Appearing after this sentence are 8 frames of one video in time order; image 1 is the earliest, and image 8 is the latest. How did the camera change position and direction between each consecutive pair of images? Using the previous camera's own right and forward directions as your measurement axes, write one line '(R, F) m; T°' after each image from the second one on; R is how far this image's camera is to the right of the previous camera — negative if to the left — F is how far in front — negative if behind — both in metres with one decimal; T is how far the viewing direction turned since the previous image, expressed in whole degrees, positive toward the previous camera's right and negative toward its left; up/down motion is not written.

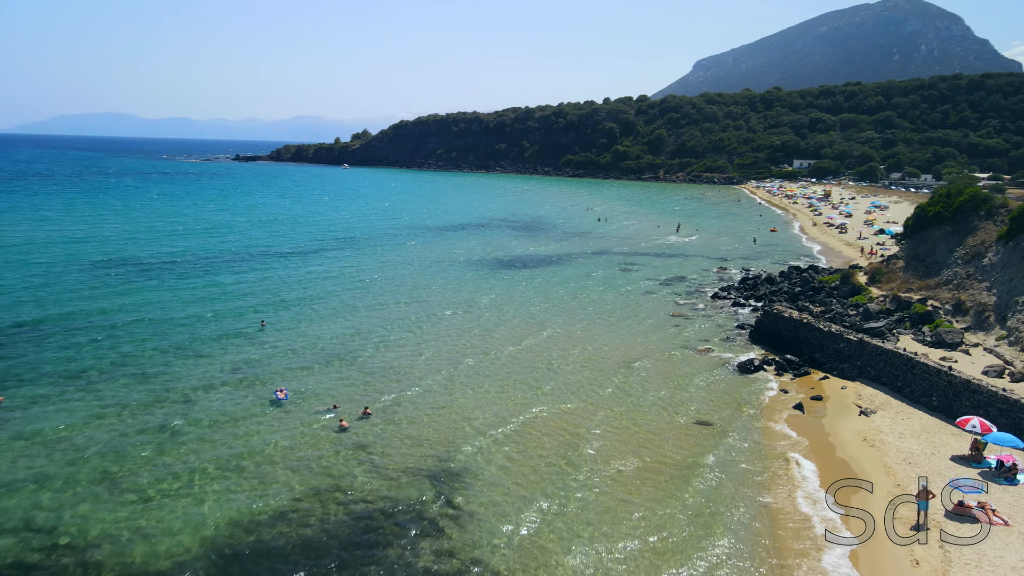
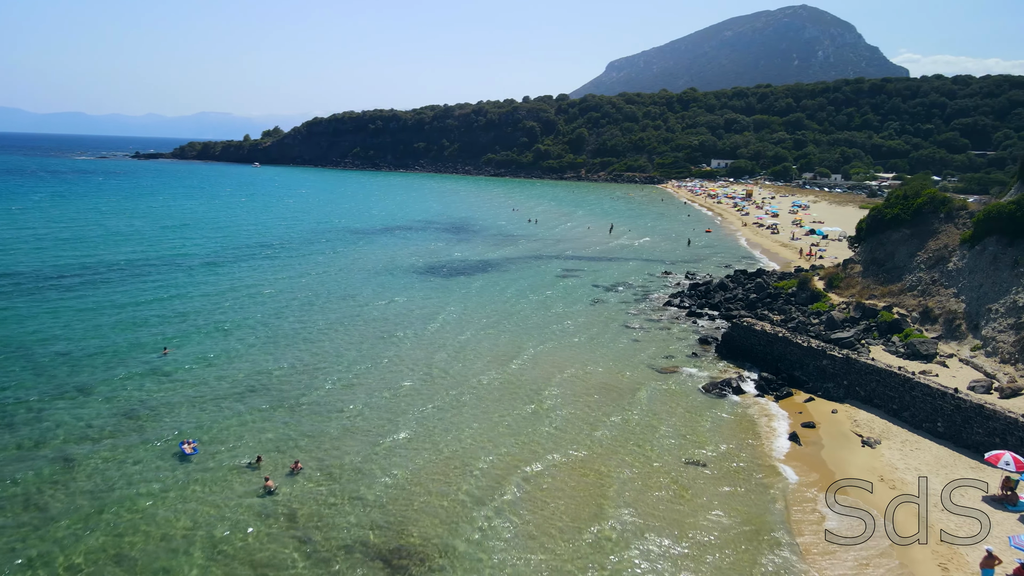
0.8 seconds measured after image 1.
(-1.0, +3.4) m; +6°
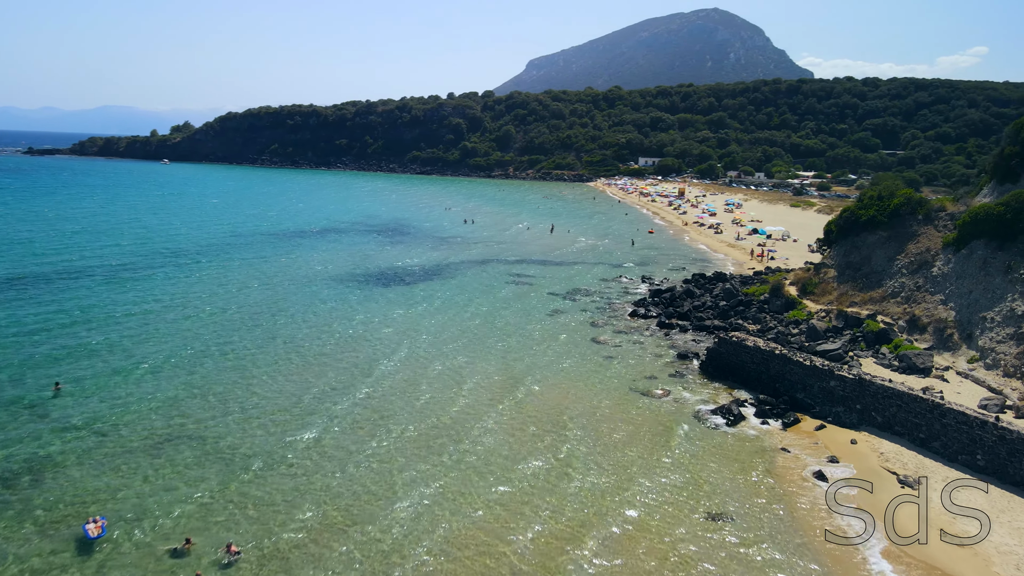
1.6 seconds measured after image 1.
(-1.4, +3.4) m; +6°
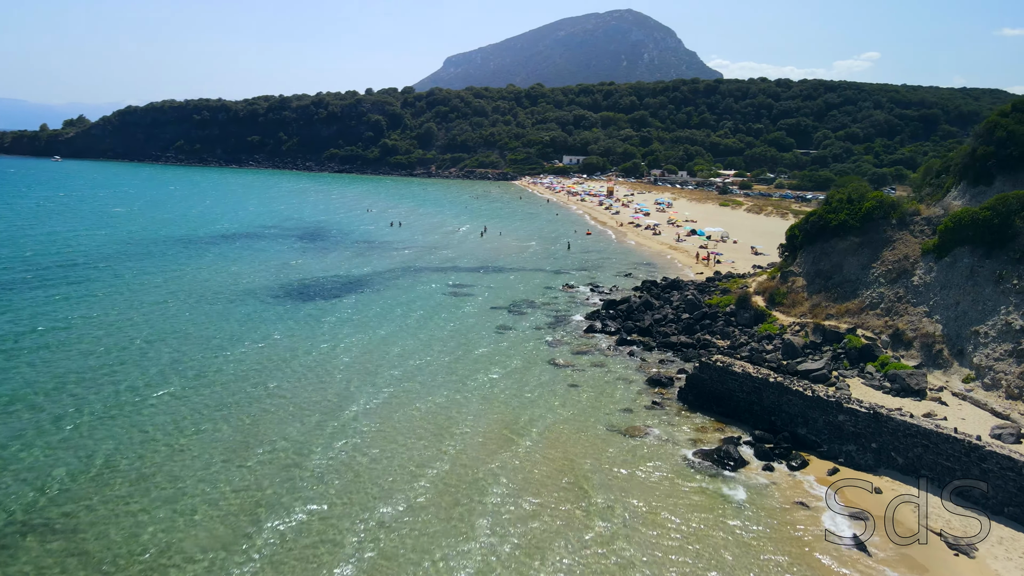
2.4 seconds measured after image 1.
(-0.9, +3.7) m; +6°
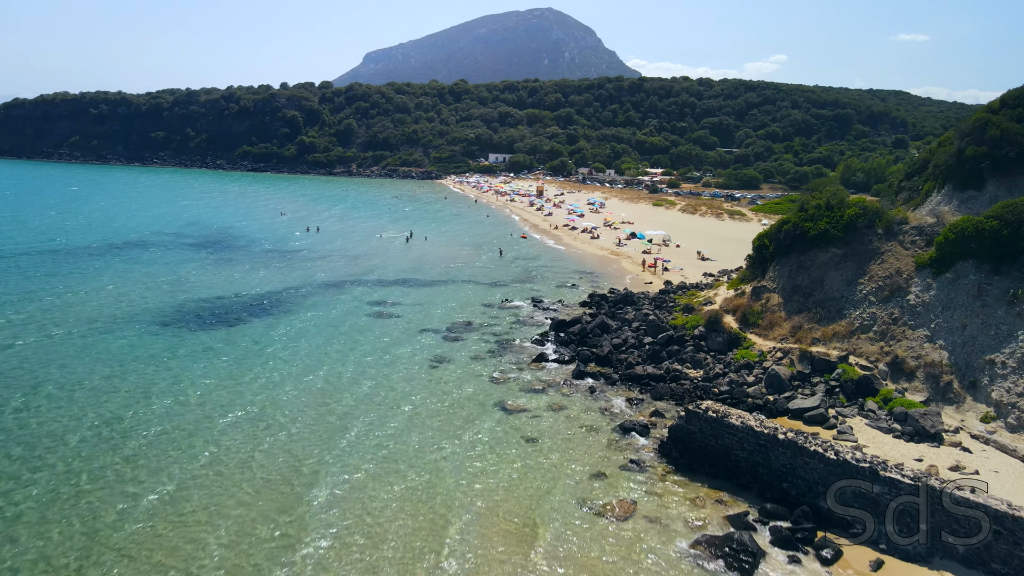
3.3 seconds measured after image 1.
(-0.4, +4.6) m; +6°
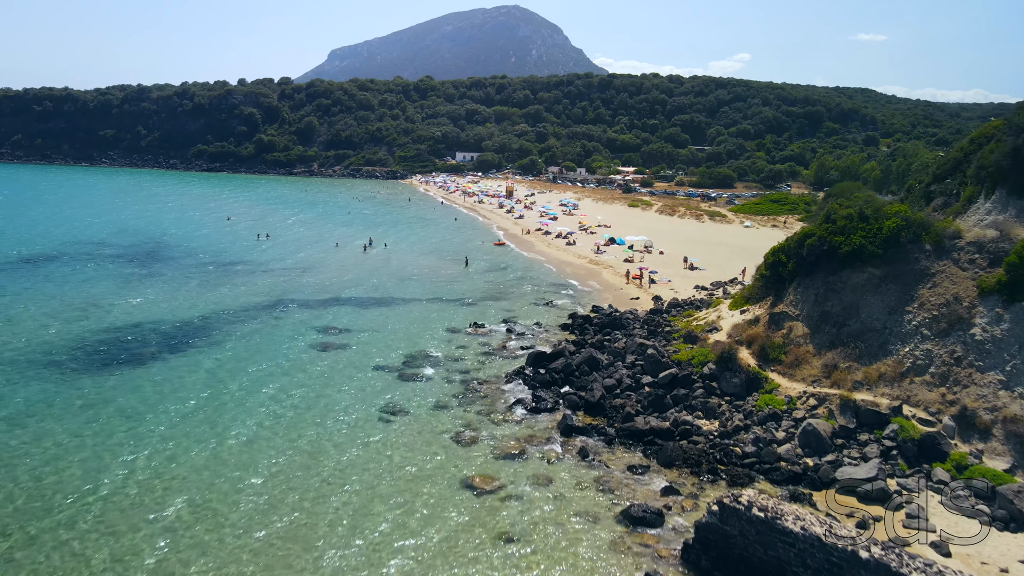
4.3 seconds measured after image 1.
(0.0, +5.0) m; +2°
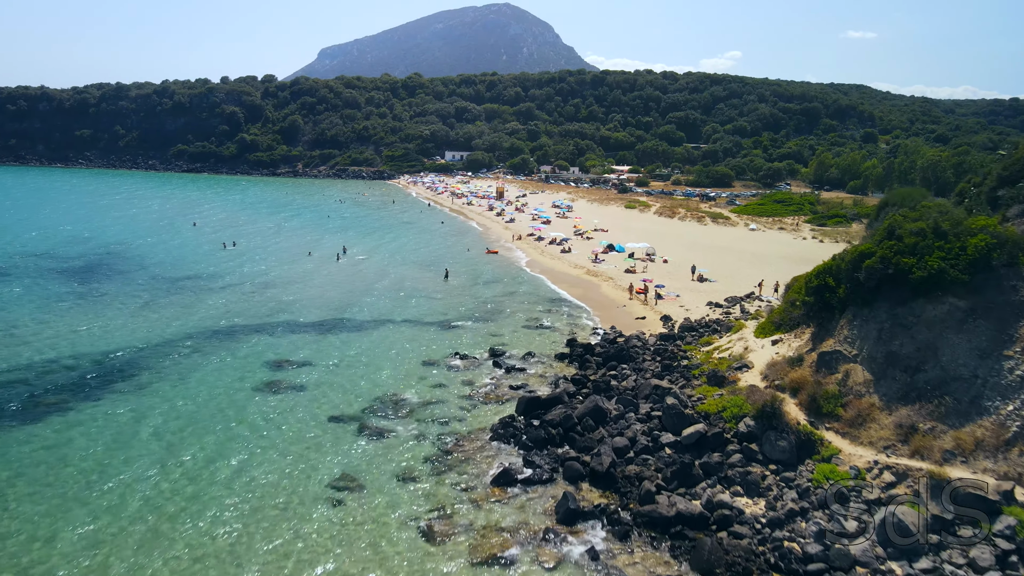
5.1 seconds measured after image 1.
(+0.2, +4.7) m; +1°
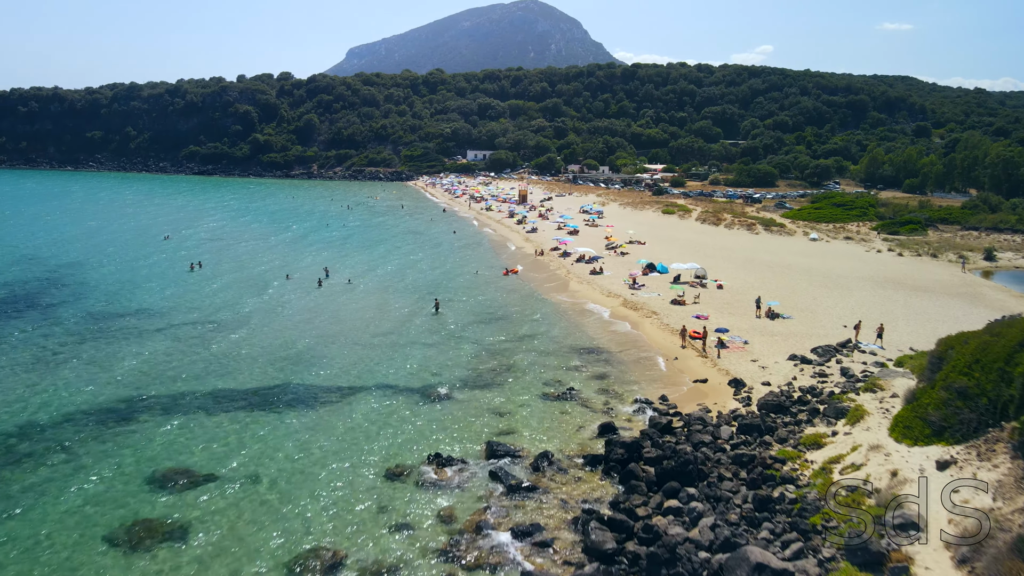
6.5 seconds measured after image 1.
(+0.5, +8.7) m; -2°
